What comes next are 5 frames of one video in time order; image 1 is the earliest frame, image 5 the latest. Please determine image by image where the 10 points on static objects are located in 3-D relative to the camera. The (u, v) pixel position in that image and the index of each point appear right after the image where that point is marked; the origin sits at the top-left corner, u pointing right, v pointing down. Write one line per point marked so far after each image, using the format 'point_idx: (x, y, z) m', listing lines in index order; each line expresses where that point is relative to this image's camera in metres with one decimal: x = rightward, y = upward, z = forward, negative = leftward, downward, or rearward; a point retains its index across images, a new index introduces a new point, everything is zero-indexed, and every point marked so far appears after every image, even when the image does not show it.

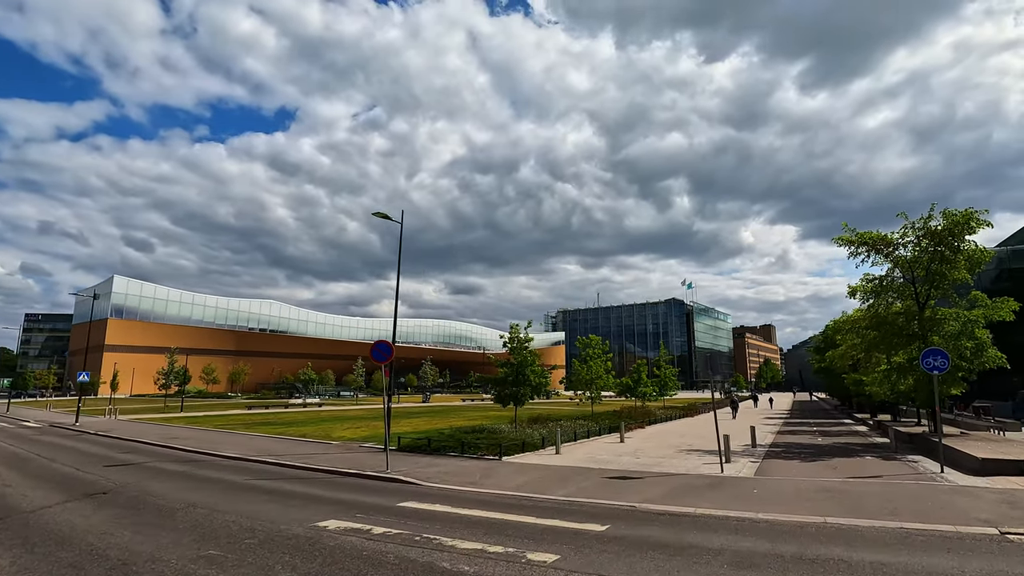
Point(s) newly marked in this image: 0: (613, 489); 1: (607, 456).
0: (+2.4, -4.8, +13.0) m
1: (+3.2, -5.8, +18.6) m
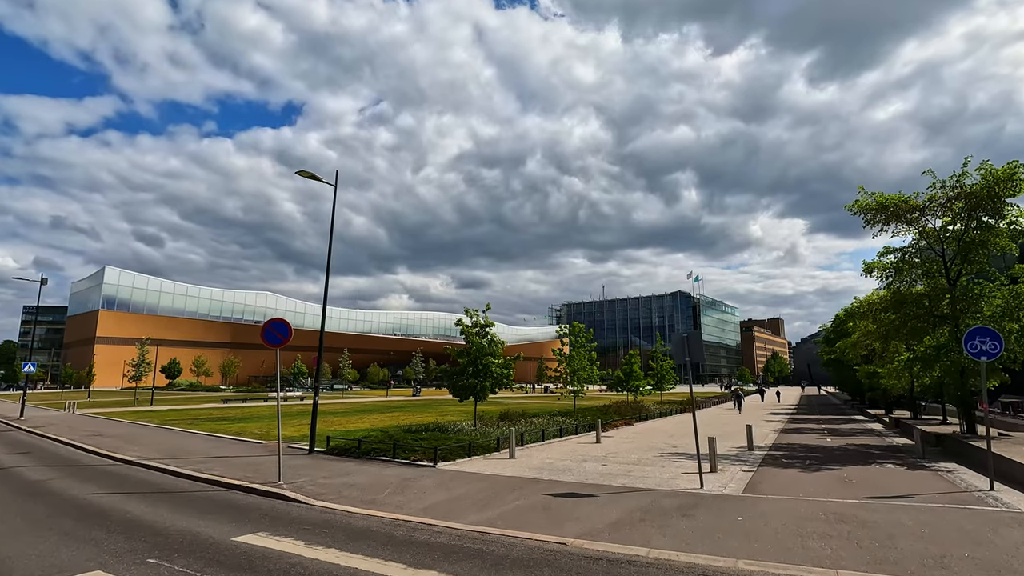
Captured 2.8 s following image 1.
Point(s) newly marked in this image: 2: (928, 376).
0: (+0.7, -4.0, +9.7) m
1: (+1.6, -4.9, +15.3) m
2: (+14.8, -3.2, +19.3) m
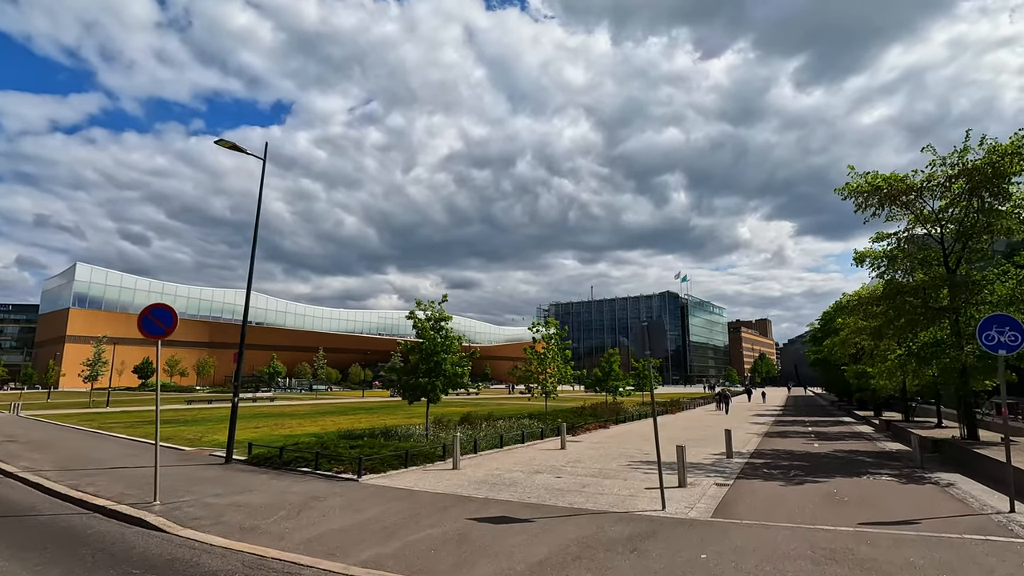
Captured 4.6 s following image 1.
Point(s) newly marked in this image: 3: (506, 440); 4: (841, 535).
0: (-0.7, -3.6, +7.6) m
1: (+0.1, -4.5, +13.2) m
2: (+13.2, -2.8, +17.4) m
3: (-0.2, -5.3, +18.8) m
4: (+4.7, -3.5, +7.7) m
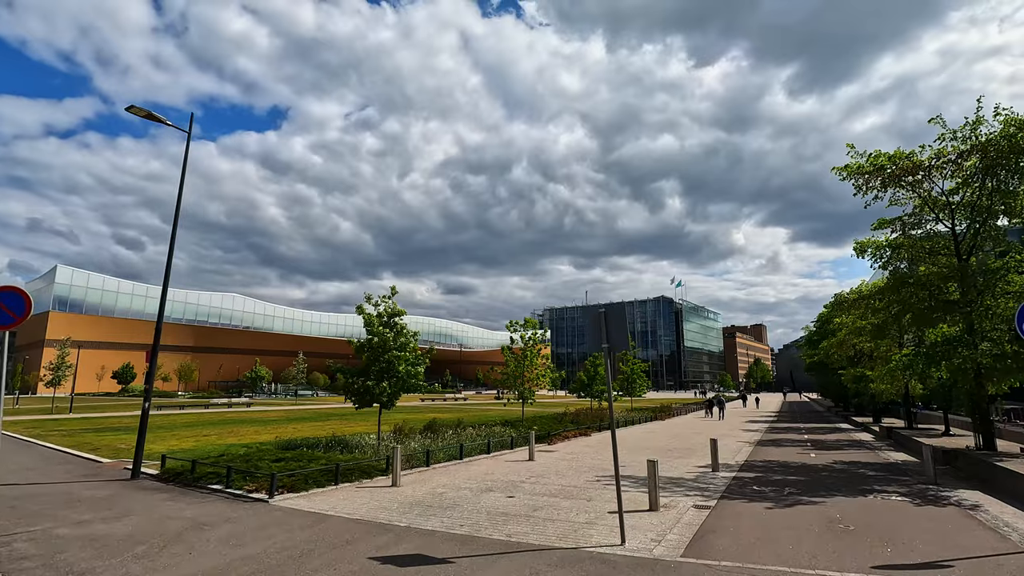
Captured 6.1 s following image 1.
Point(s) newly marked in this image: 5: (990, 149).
0: (-1.8, -3.3, +5.6) m
1: (-1.0, -4.2, +11.2) m
2: (+12.1, -2.6, +15.6) m
3: (-1.4, -5.0, +16.8) m
4: (+3.6, -3.1, +5.7) m
5: (+12.6, +3.7, +14.3) m
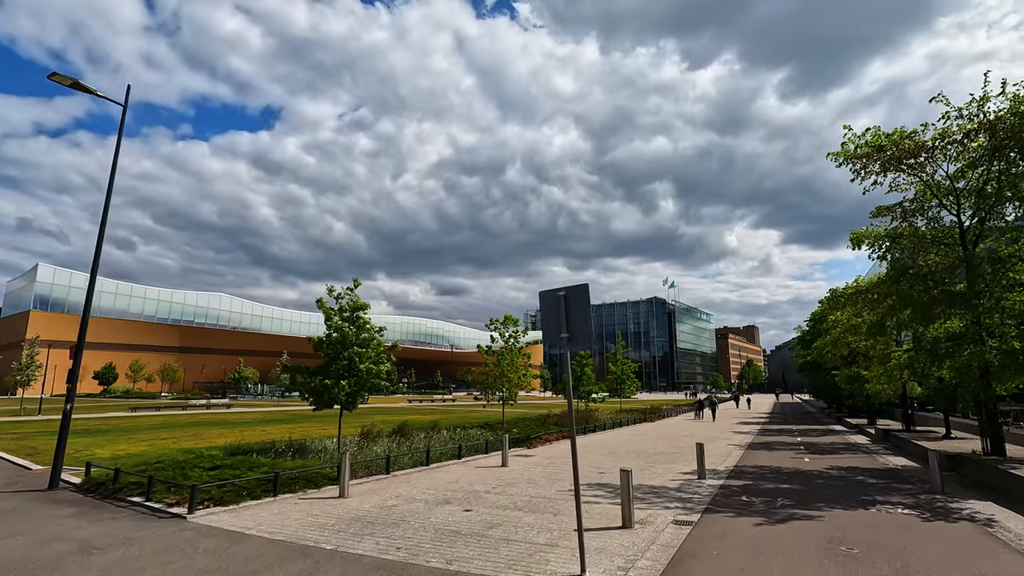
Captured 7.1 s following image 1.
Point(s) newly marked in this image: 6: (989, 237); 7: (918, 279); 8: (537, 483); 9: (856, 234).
0: (-2.4, -3.0, +4.3) m
1: (-1.8, -4.0, +9.9) m
2: (+11.3, -2.4, +14.4) m
3: (-2.2, -4.8, +15.5) m
4: (+2.9, -2.9, +4.5) m
5: (+11.8, +3.9, +13.2) m
6: (+12.6, +1.4, +14.3) m
7: (+10.7, +0.2, +14.2) m
8: (+0.6, -4.5, +12.6) m
9: (+10.7, +1.7, +16.8) m
